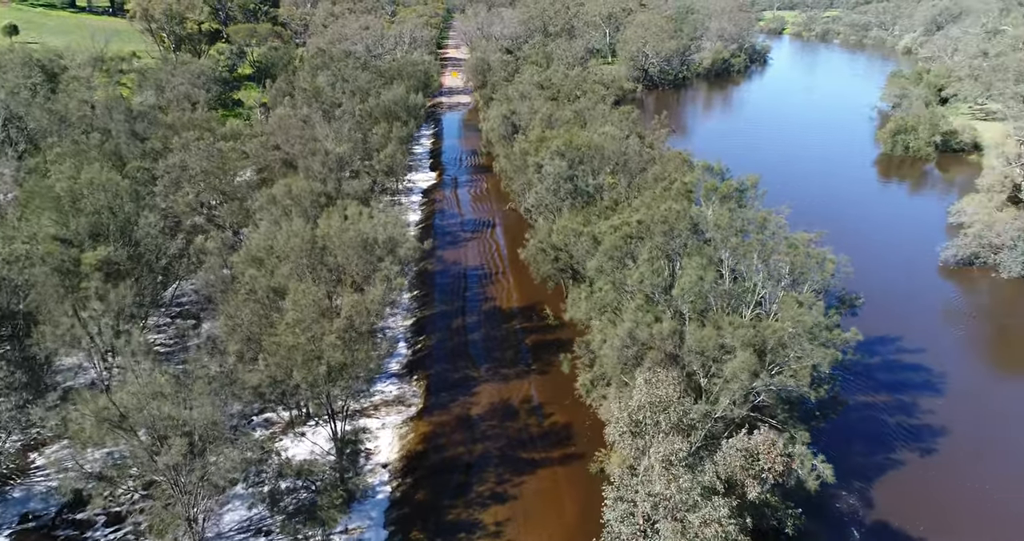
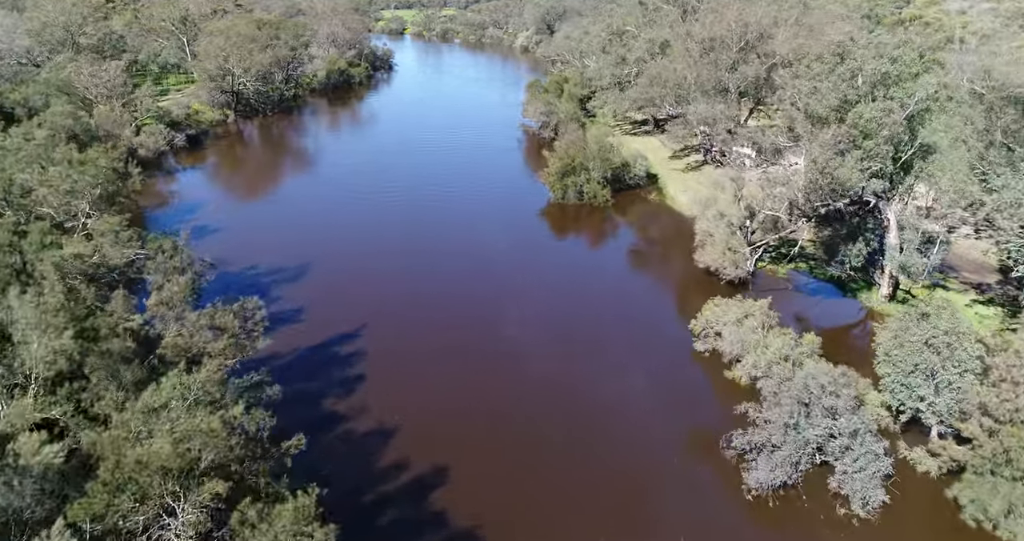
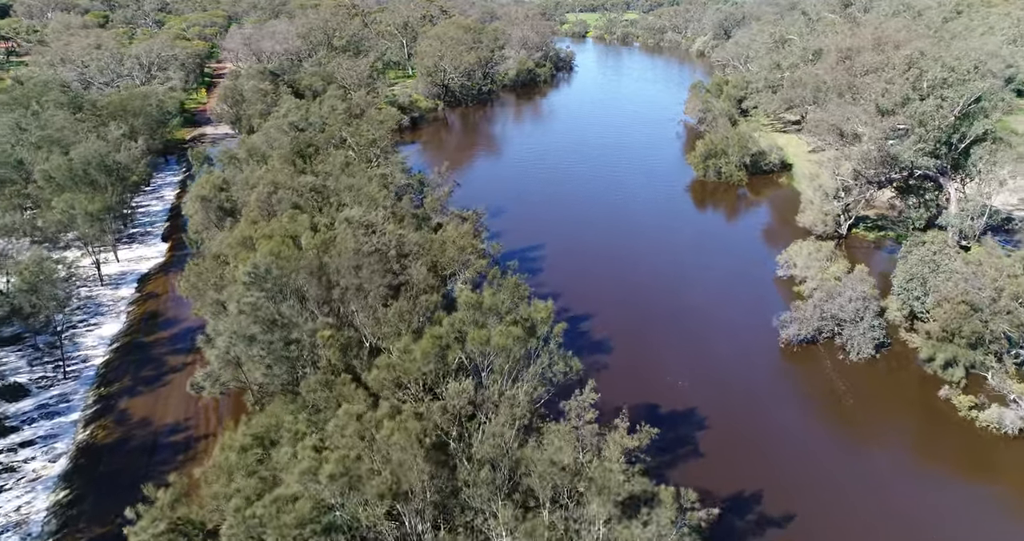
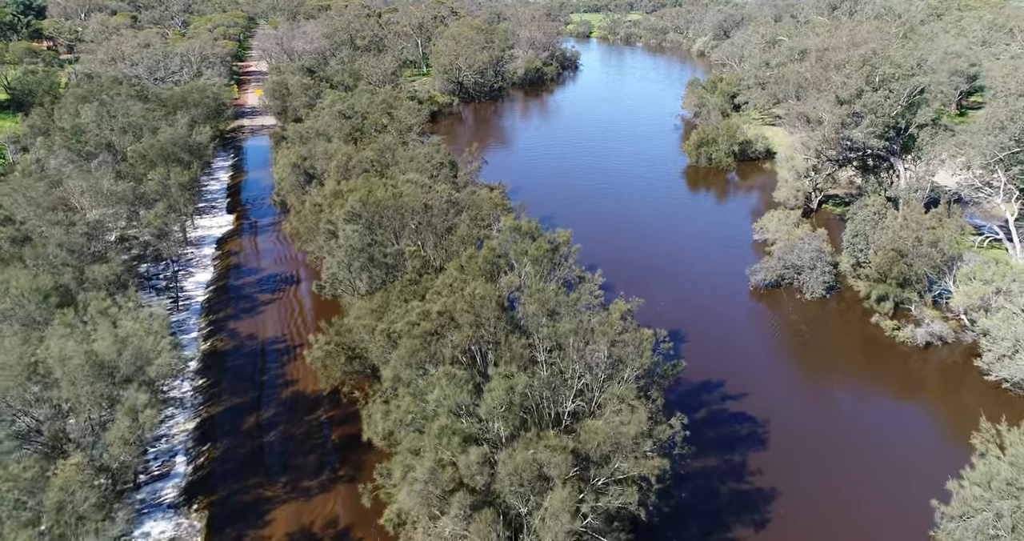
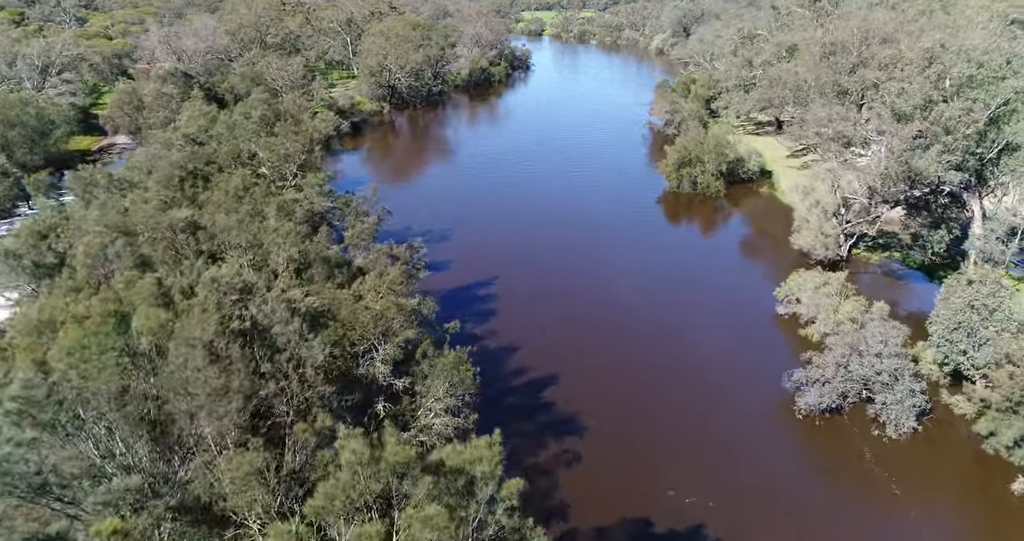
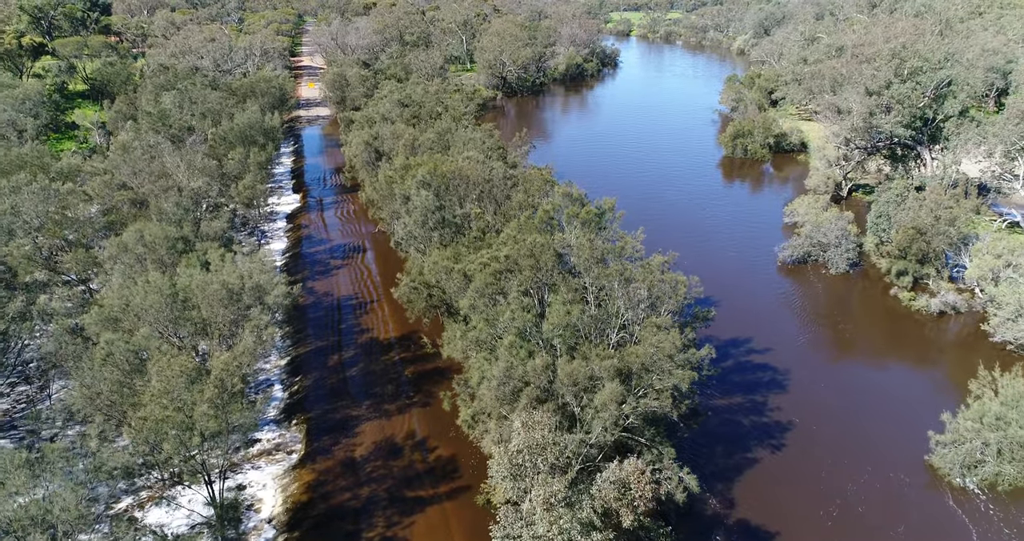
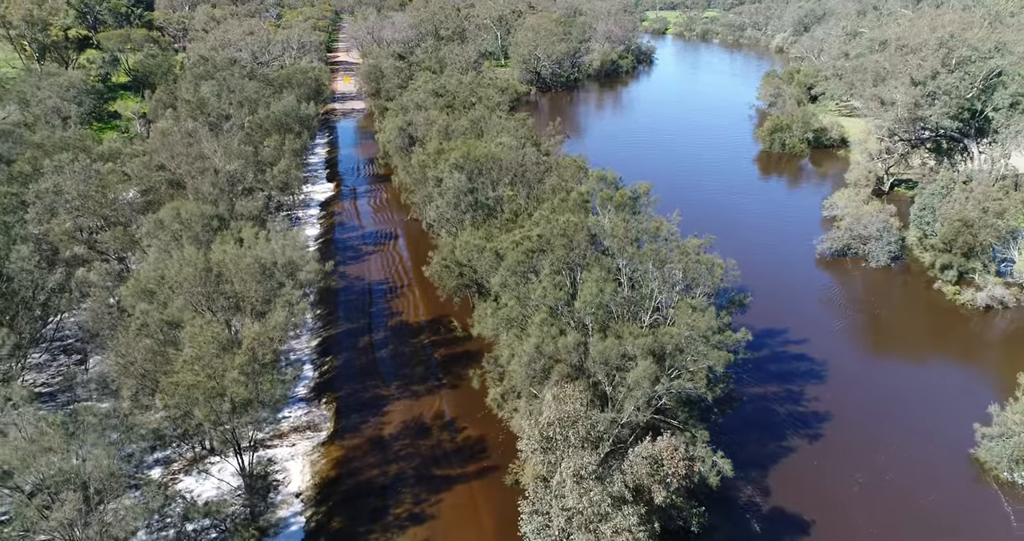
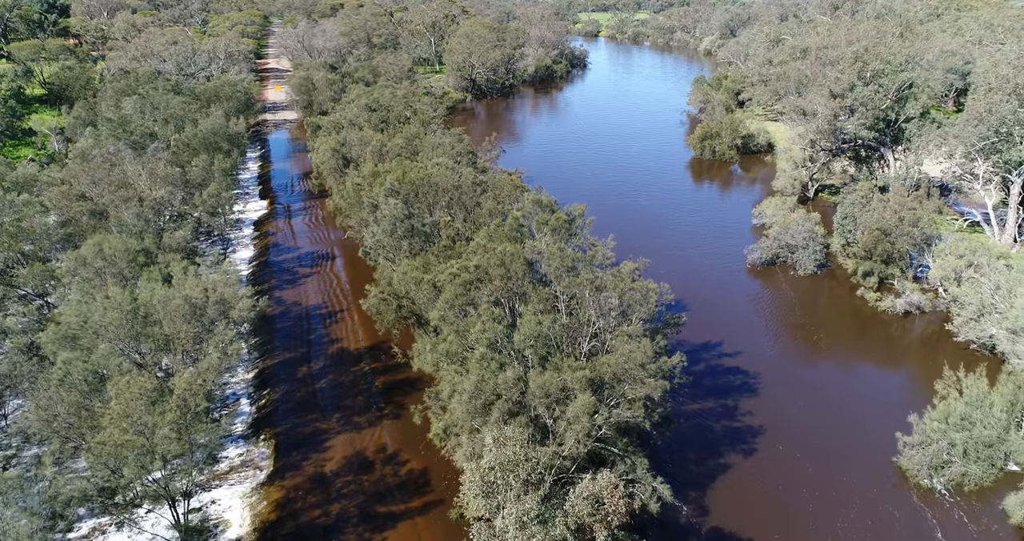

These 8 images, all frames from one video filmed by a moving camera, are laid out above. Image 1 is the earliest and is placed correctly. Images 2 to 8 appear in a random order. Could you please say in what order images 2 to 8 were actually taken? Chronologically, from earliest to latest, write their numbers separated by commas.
7, 6, 8, 4, 3, 5, 2
